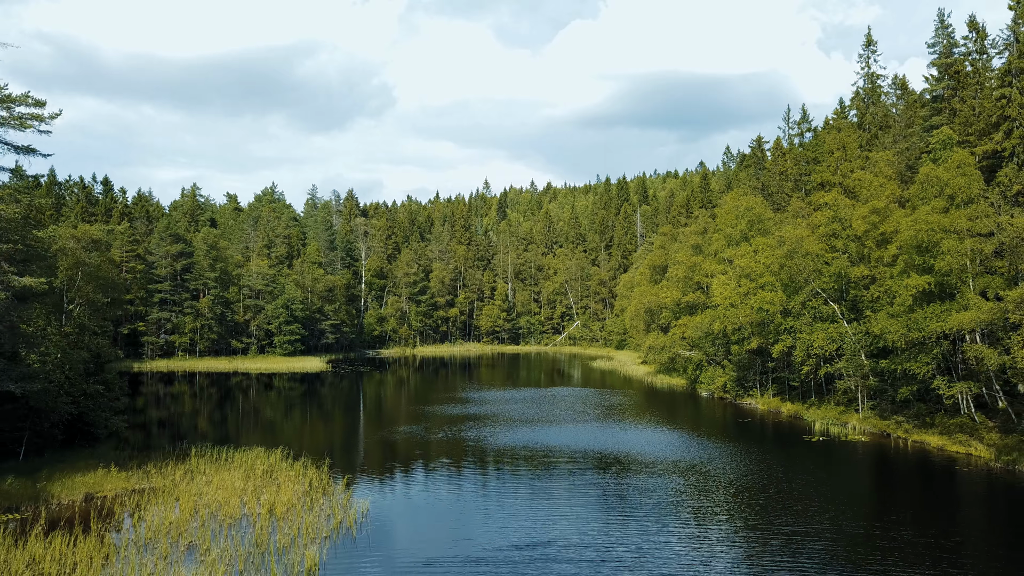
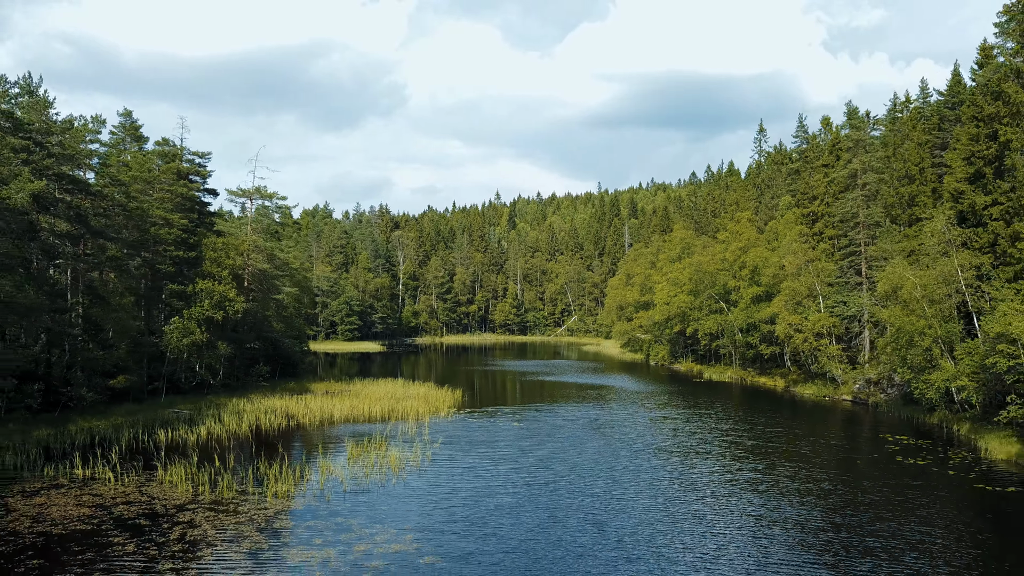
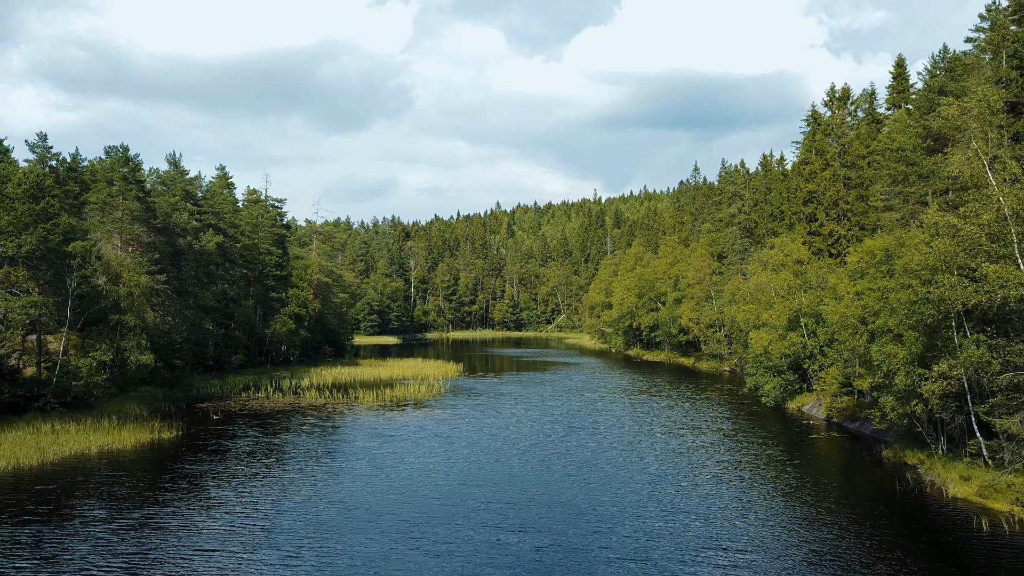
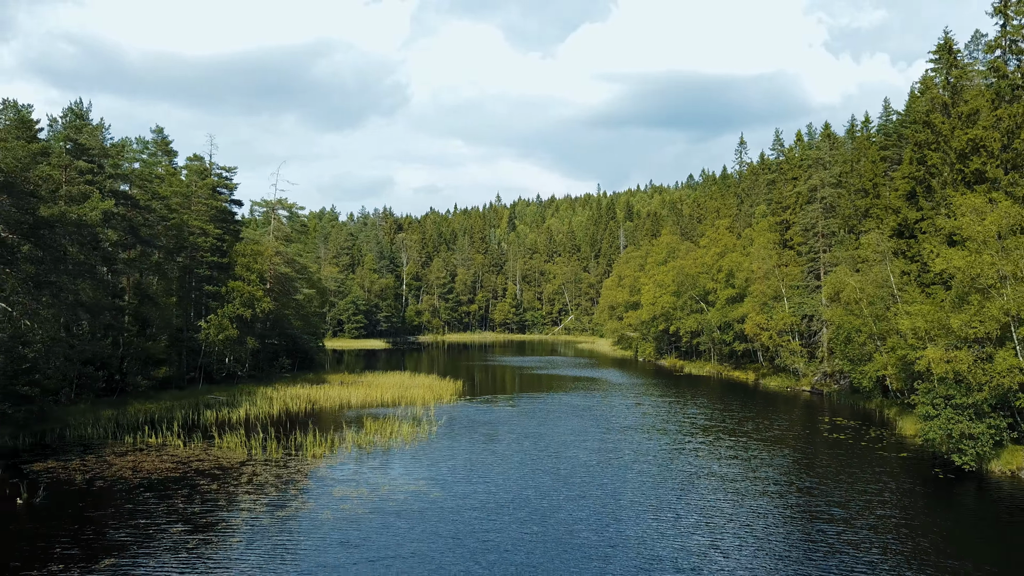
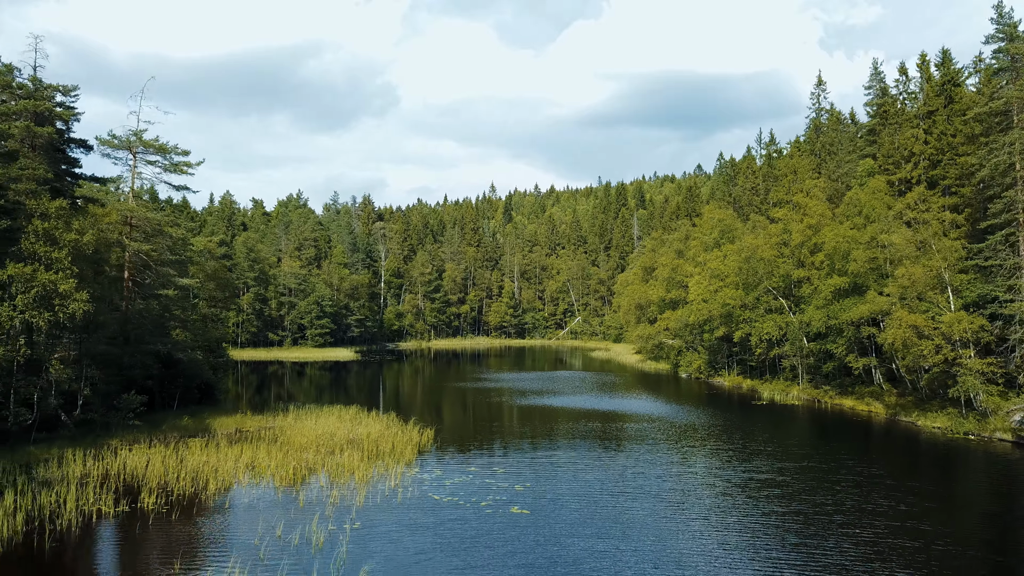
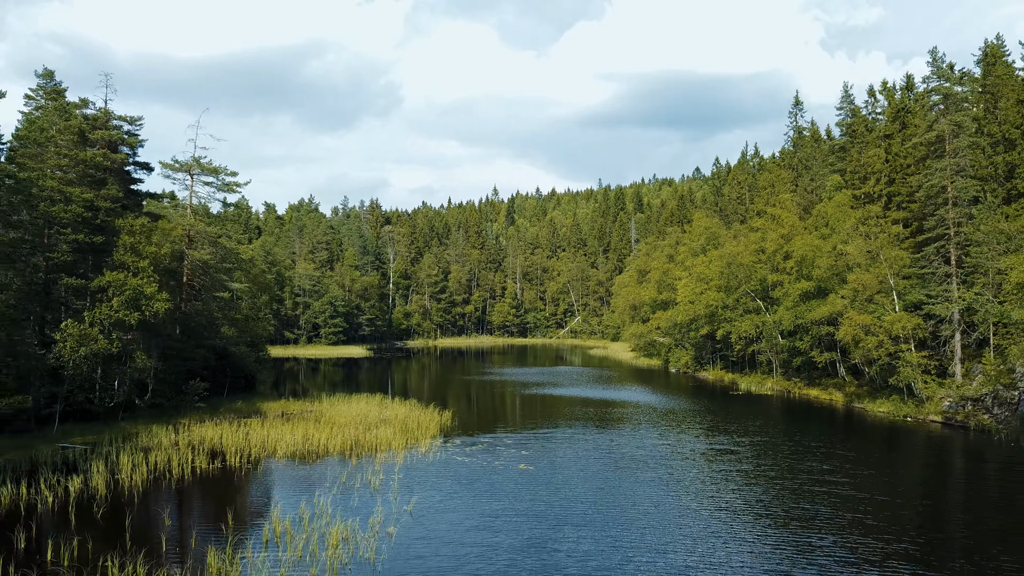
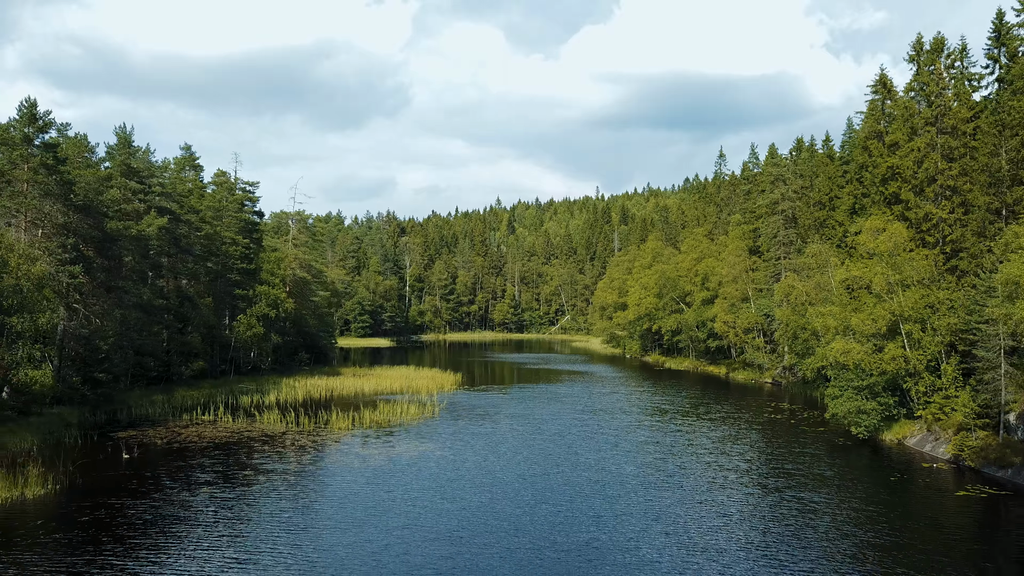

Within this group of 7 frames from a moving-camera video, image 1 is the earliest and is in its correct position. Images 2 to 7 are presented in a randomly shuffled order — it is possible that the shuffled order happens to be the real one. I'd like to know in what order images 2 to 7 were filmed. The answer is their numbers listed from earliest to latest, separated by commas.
5, 6, 2, 4, 7, 3
